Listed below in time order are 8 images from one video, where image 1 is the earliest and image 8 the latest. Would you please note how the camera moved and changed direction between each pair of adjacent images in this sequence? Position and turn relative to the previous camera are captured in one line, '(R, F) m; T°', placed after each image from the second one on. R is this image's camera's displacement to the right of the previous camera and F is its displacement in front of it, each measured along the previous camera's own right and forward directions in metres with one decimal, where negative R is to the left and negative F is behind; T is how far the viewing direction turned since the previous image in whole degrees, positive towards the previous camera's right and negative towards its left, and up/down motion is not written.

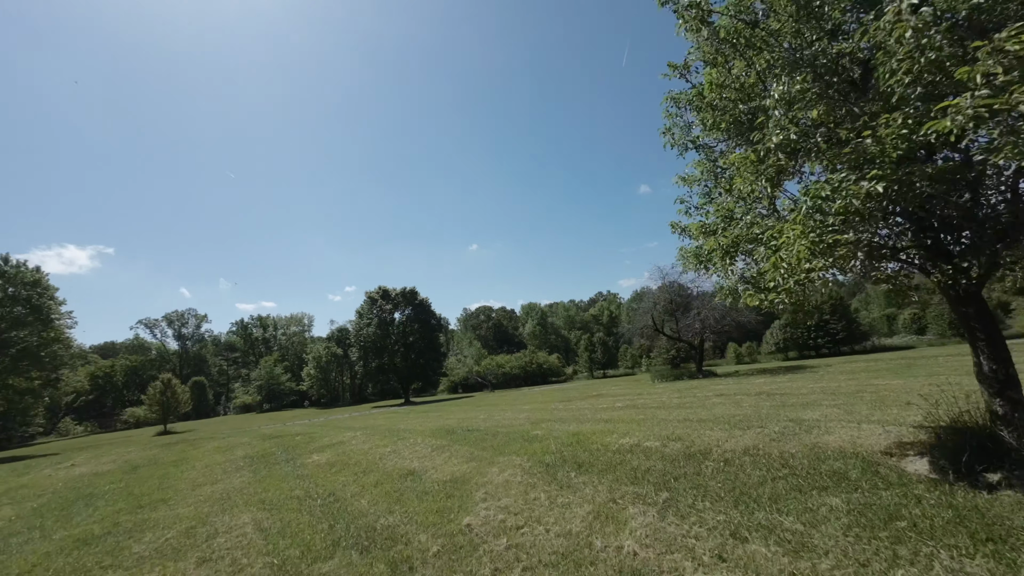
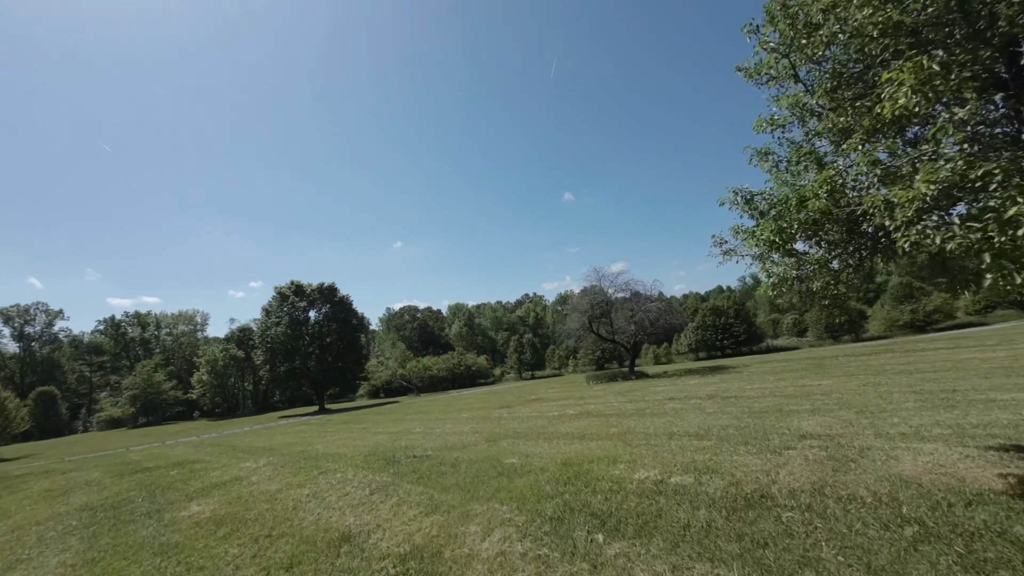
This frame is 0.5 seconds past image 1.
(-0.5, +1.2) m; +11°
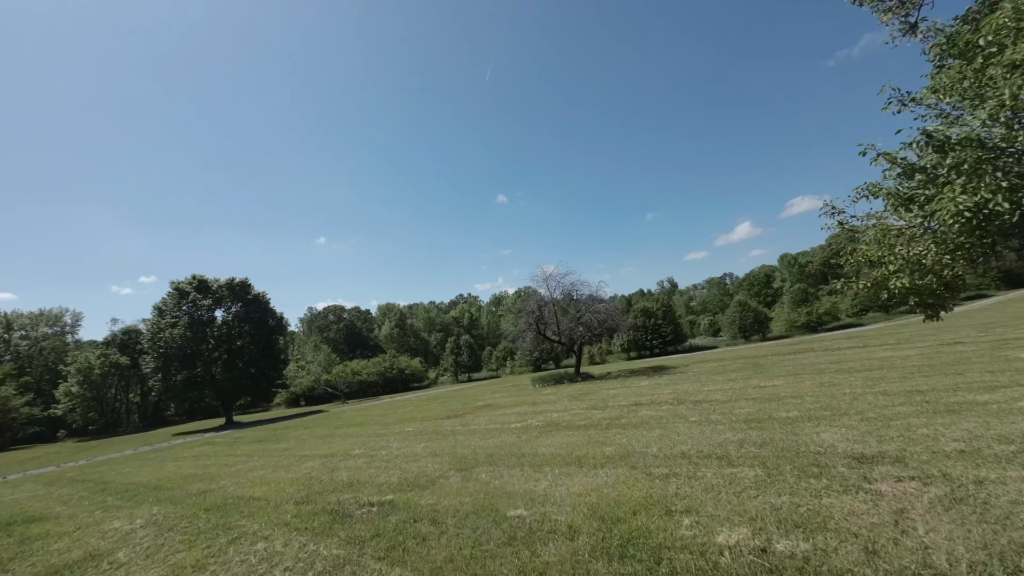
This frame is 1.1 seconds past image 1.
(-0.6, +1.2) m; +10°
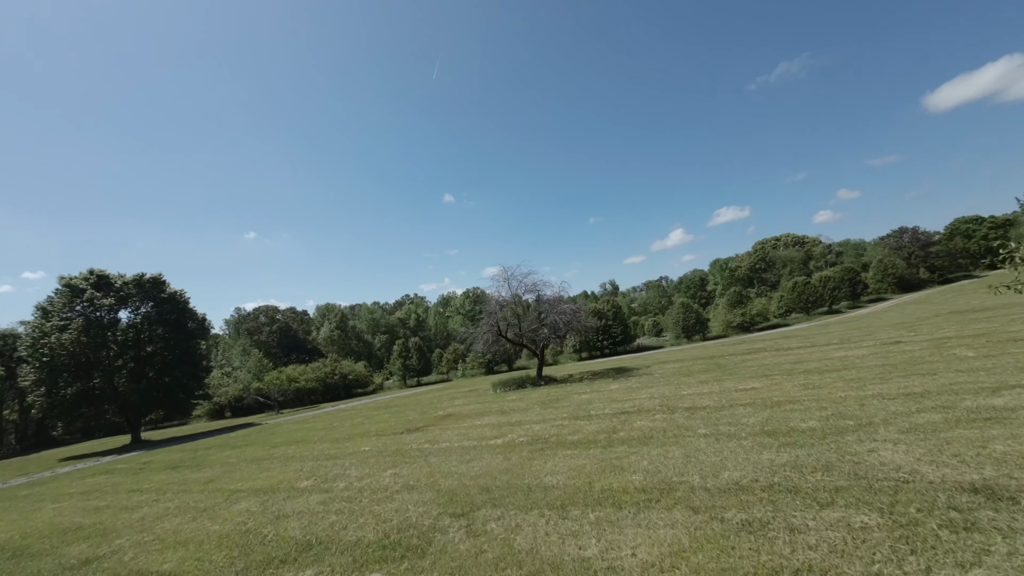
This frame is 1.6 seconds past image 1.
(-0.7, +1.1) m; +8°
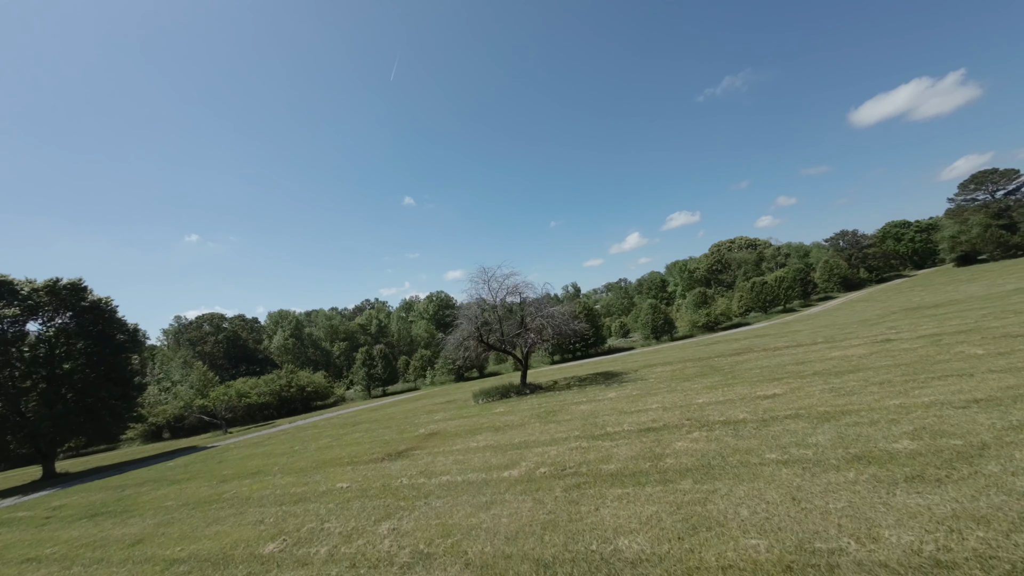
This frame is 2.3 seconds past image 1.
(-1.0, +1.4) m; +6°
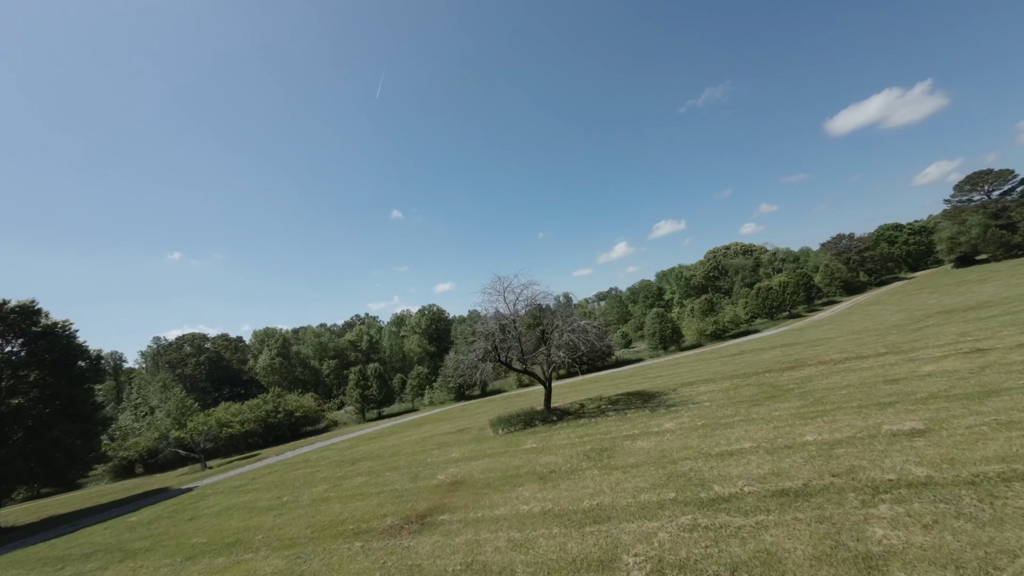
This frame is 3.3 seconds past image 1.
(-1.4, +2.4) m; +2°
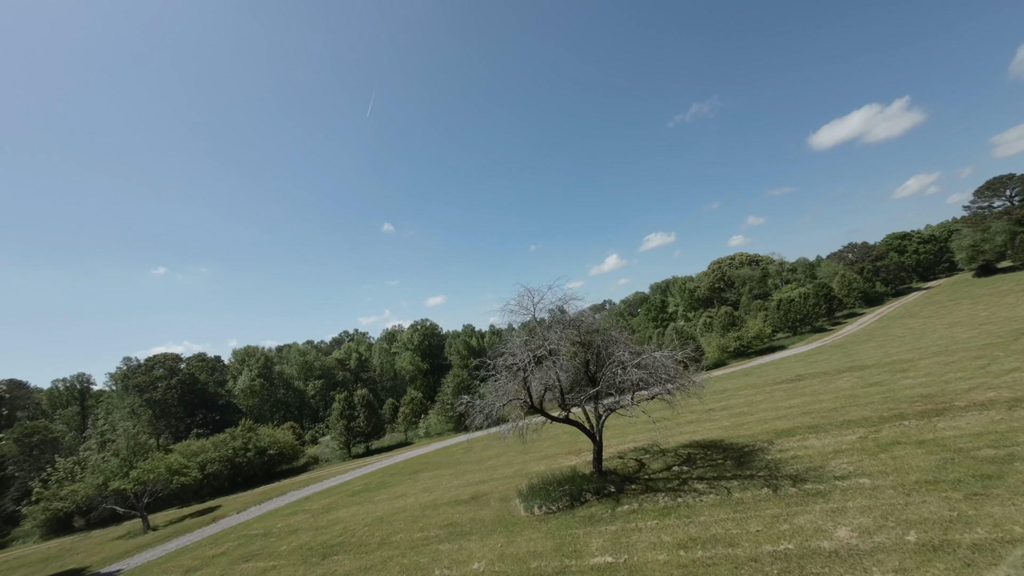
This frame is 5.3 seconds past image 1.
(-1.5, +4.8) m; +1°
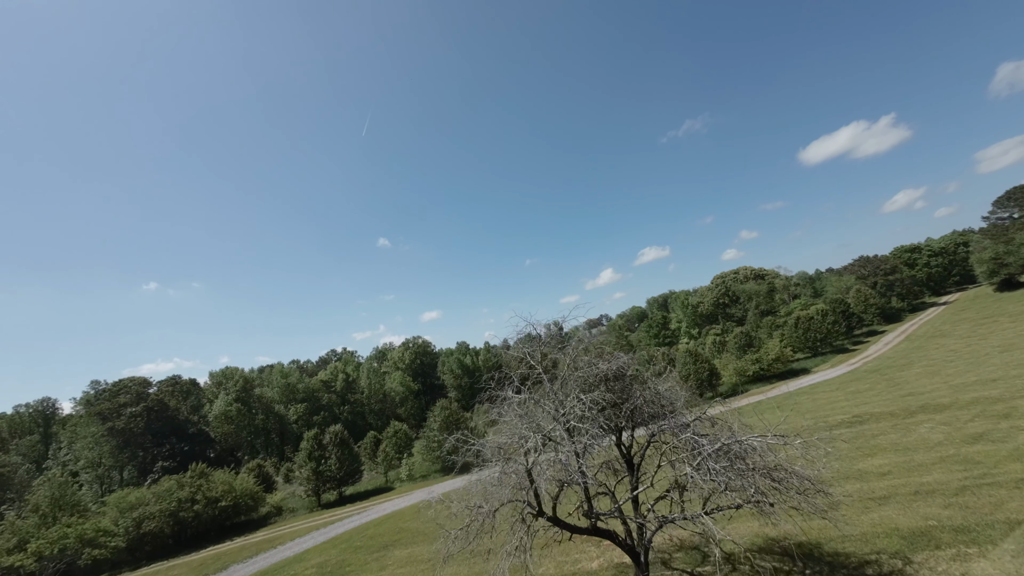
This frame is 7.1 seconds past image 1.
(0.0, +4.4) m; +1°
